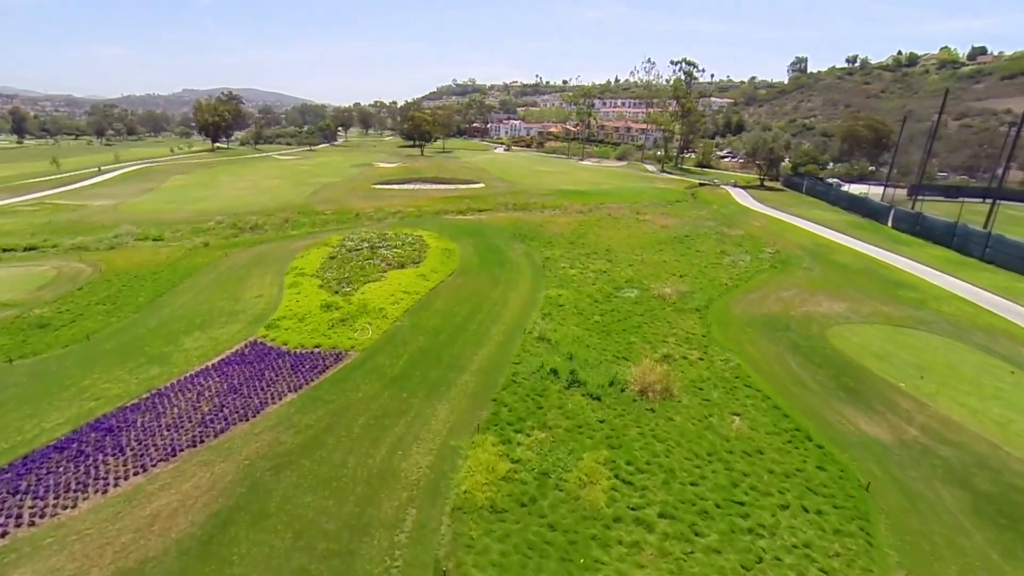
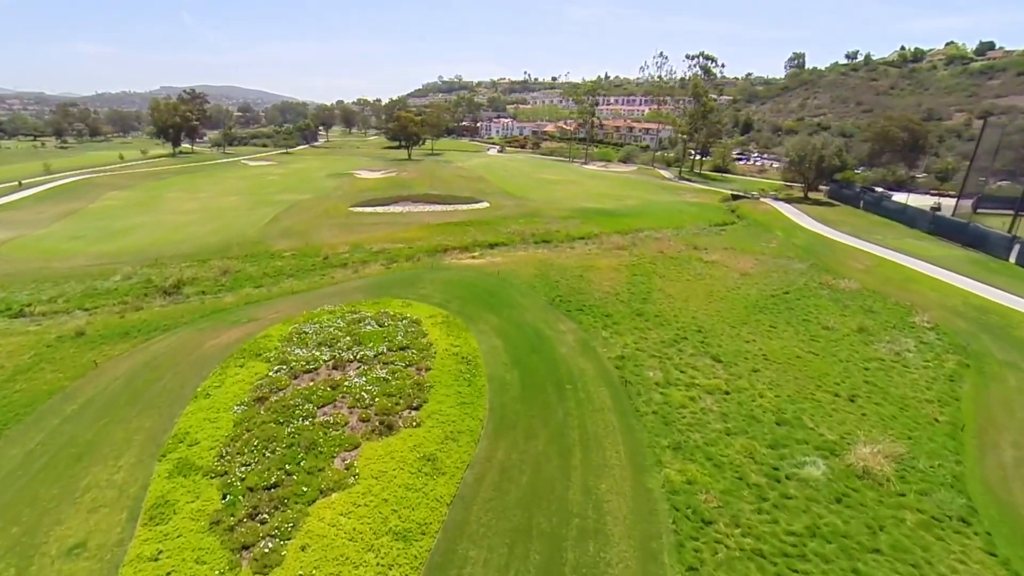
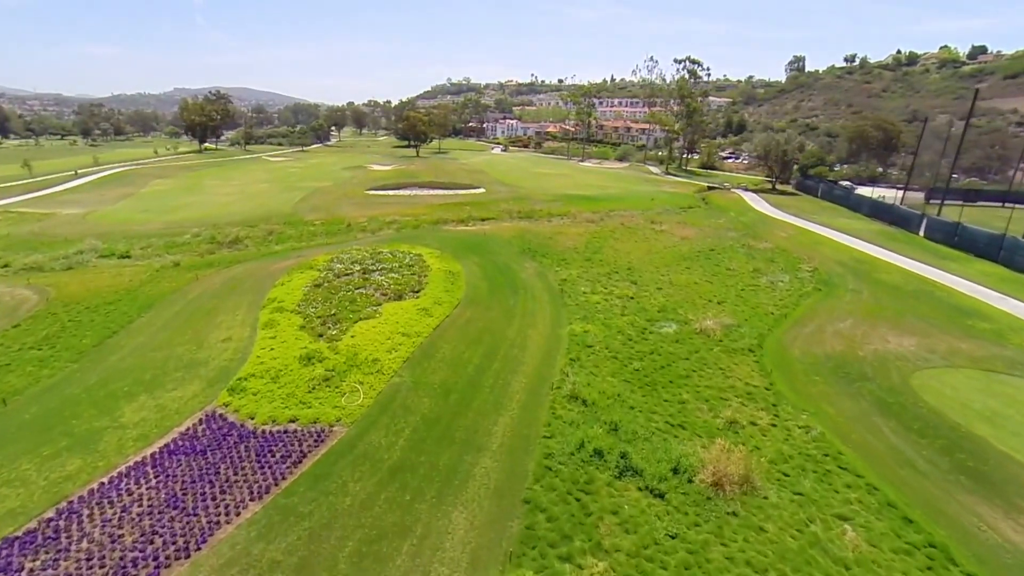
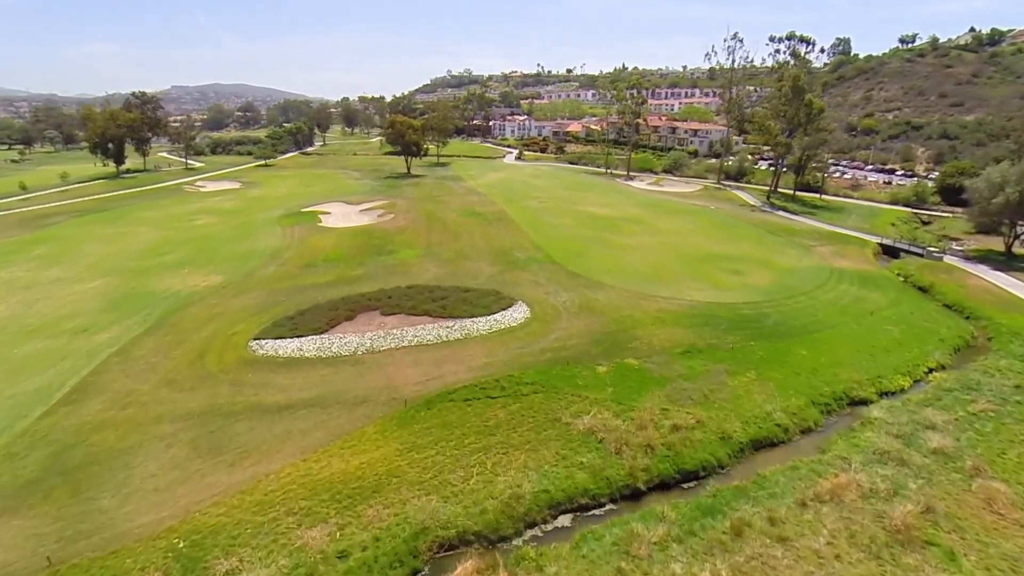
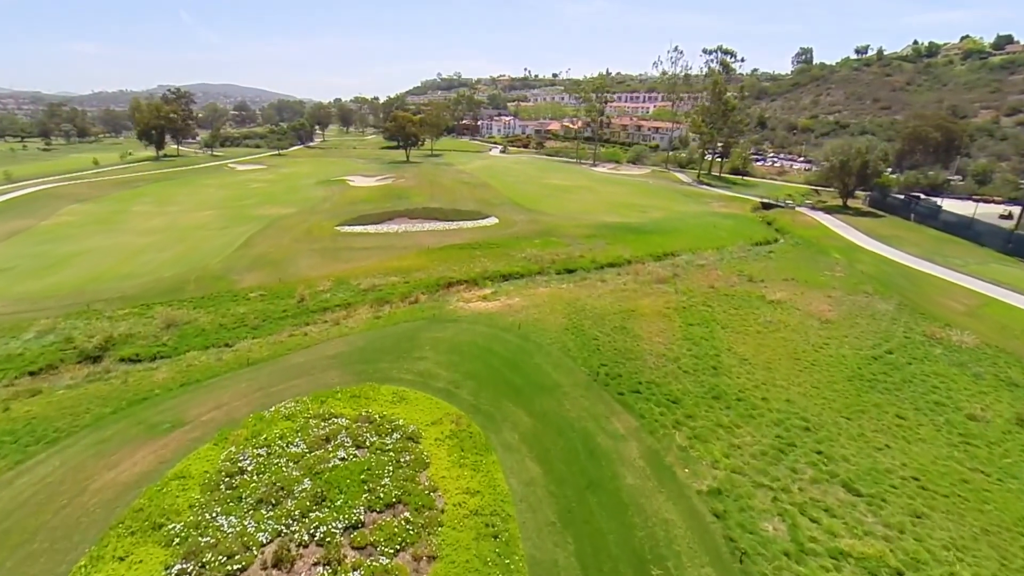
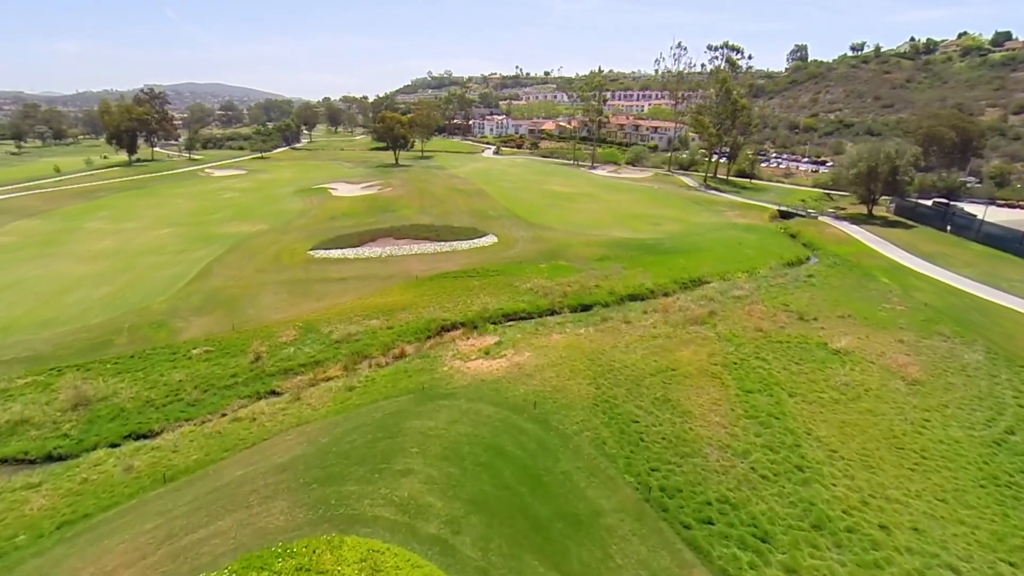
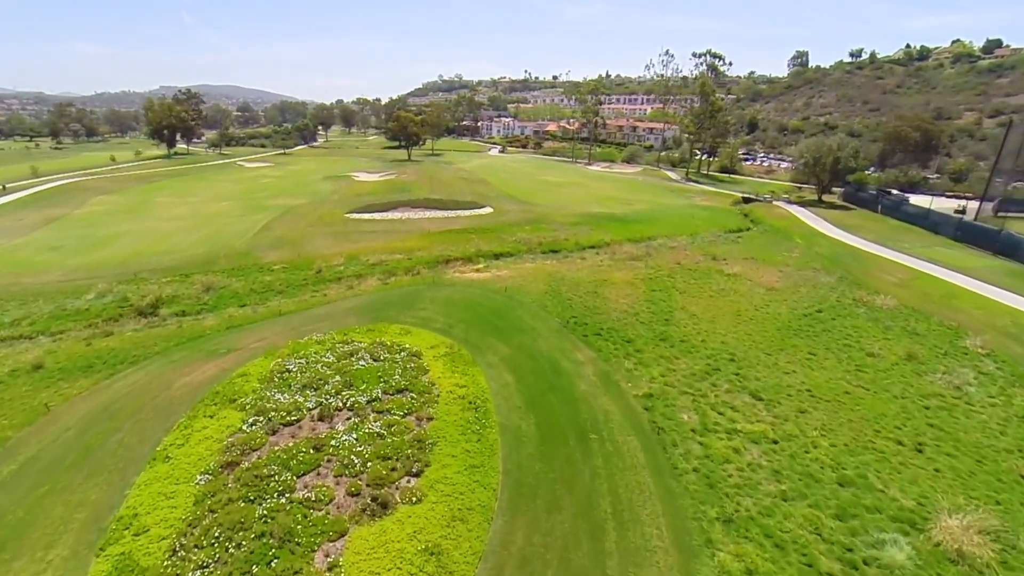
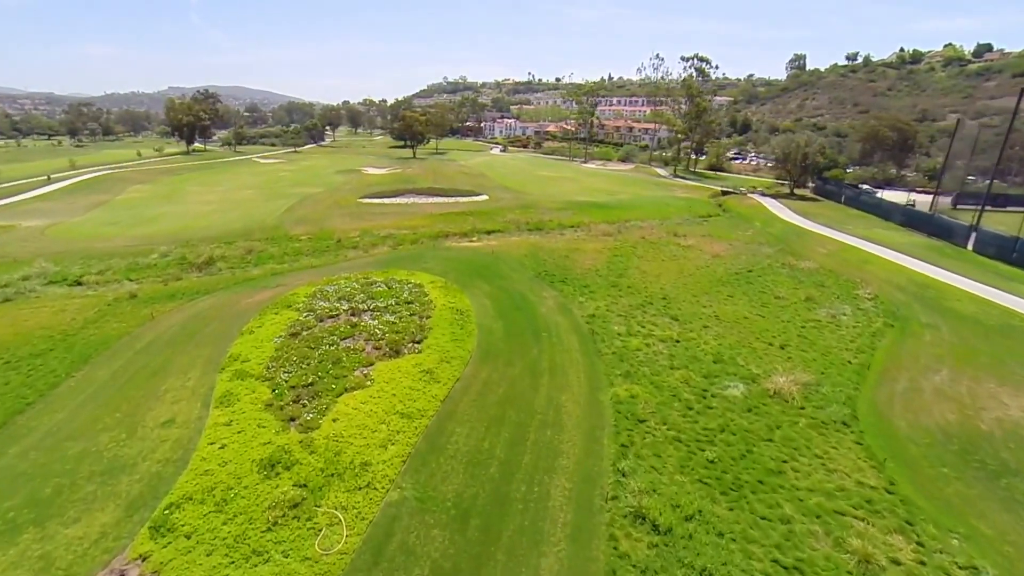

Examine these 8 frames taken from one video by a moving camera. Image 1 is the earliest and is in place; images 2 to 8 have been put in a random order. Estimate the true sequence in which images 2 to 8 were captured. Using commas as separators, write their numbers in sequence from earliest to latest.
3, 8, 2, 7, 5, 6, 4
